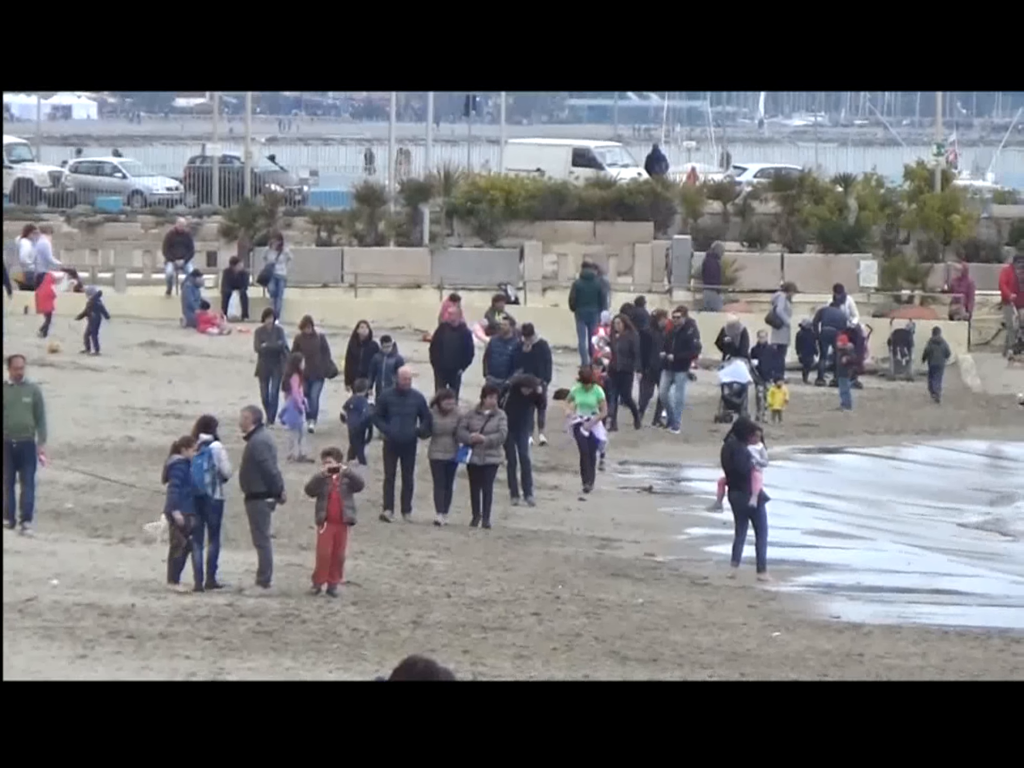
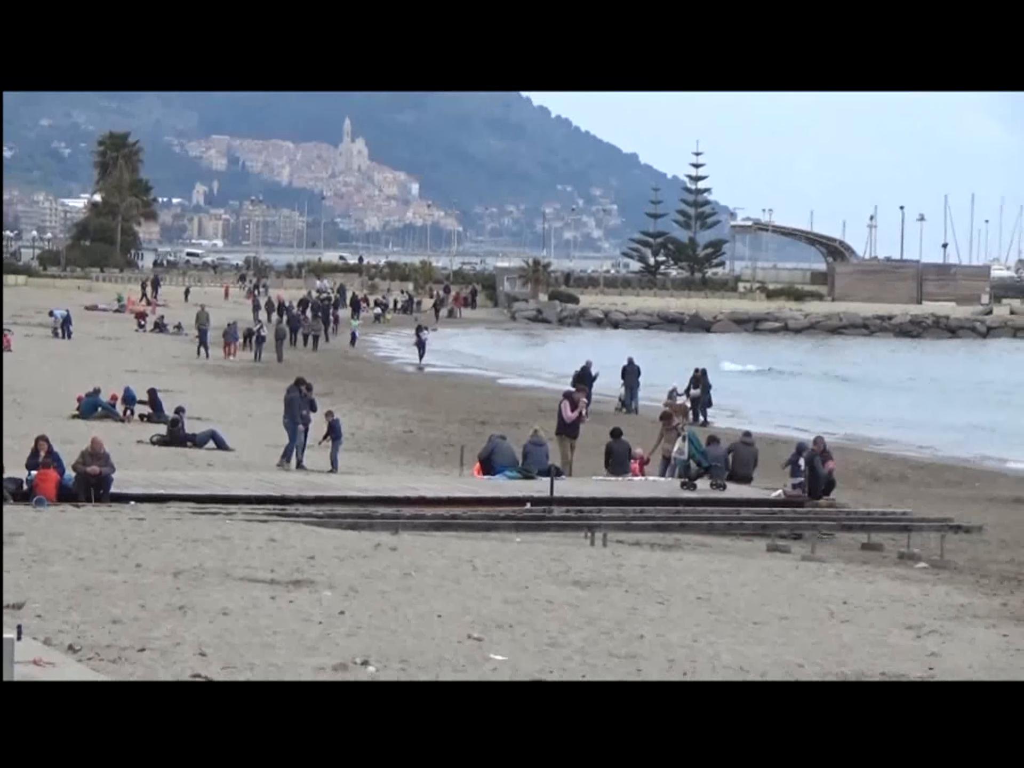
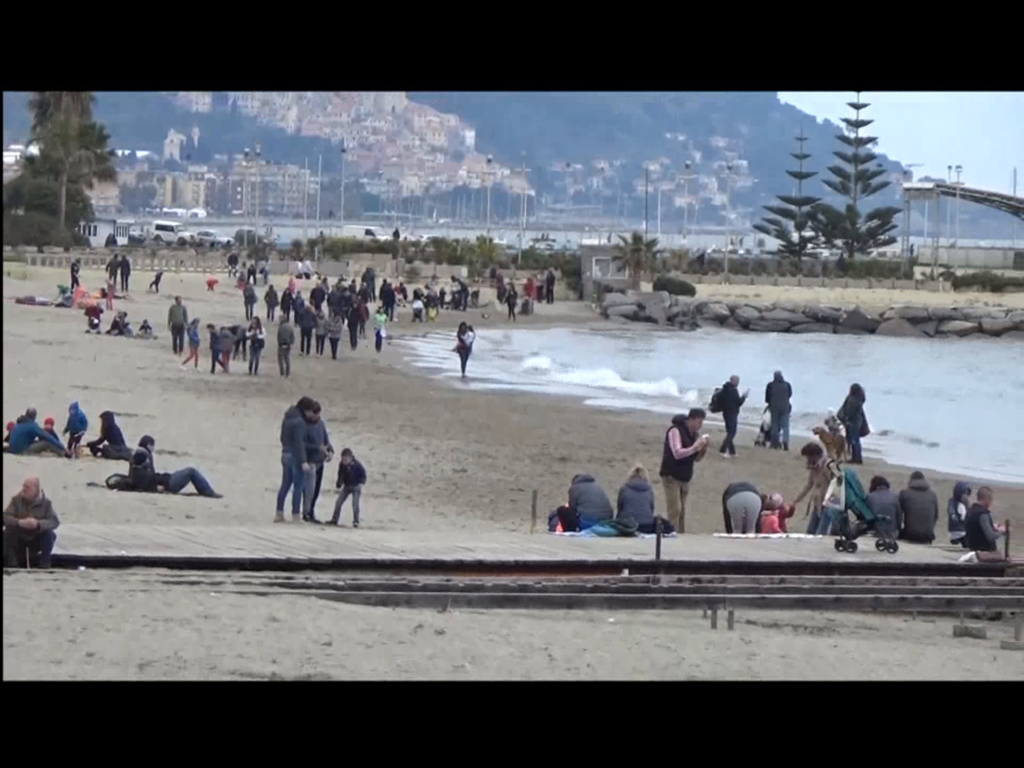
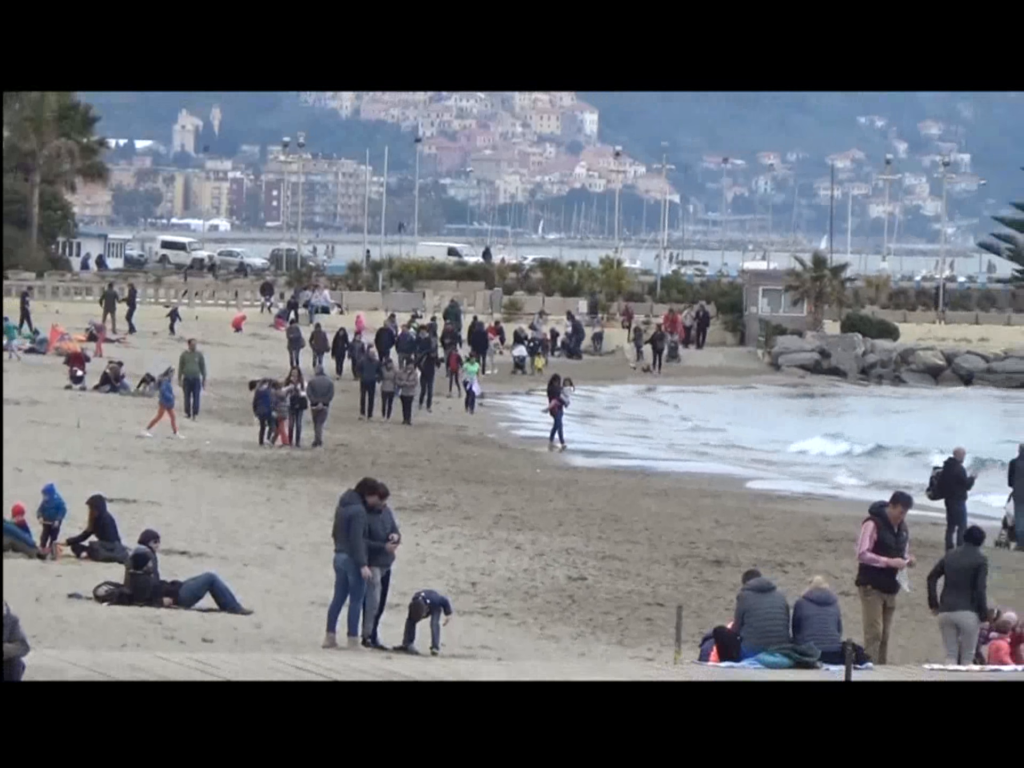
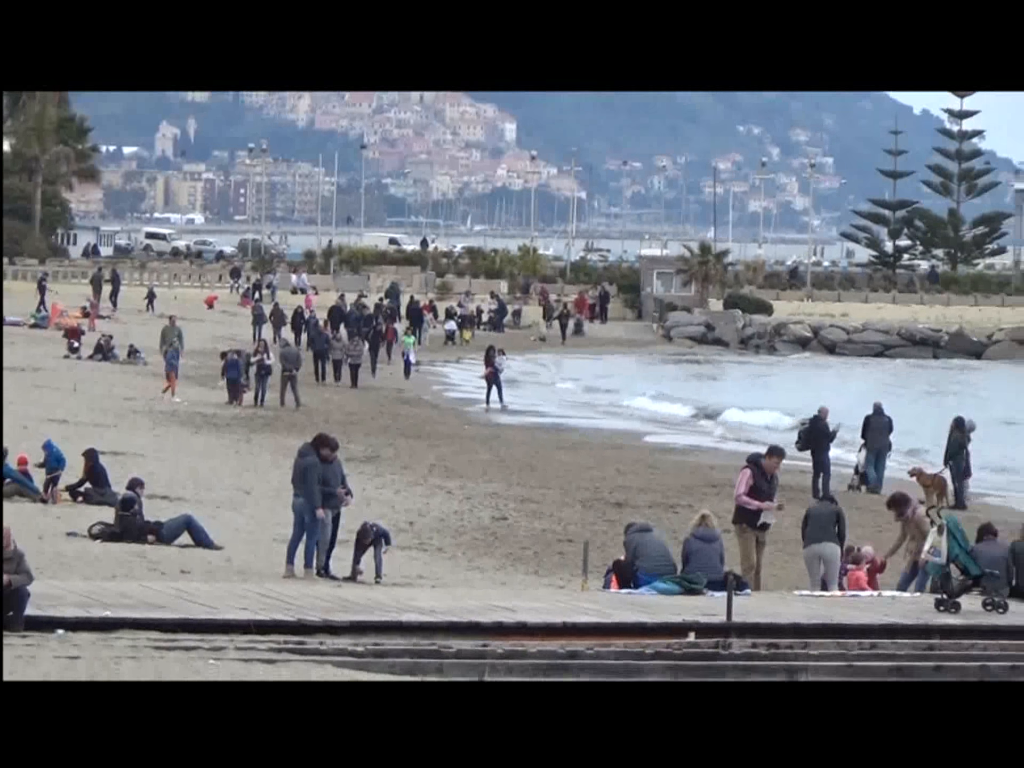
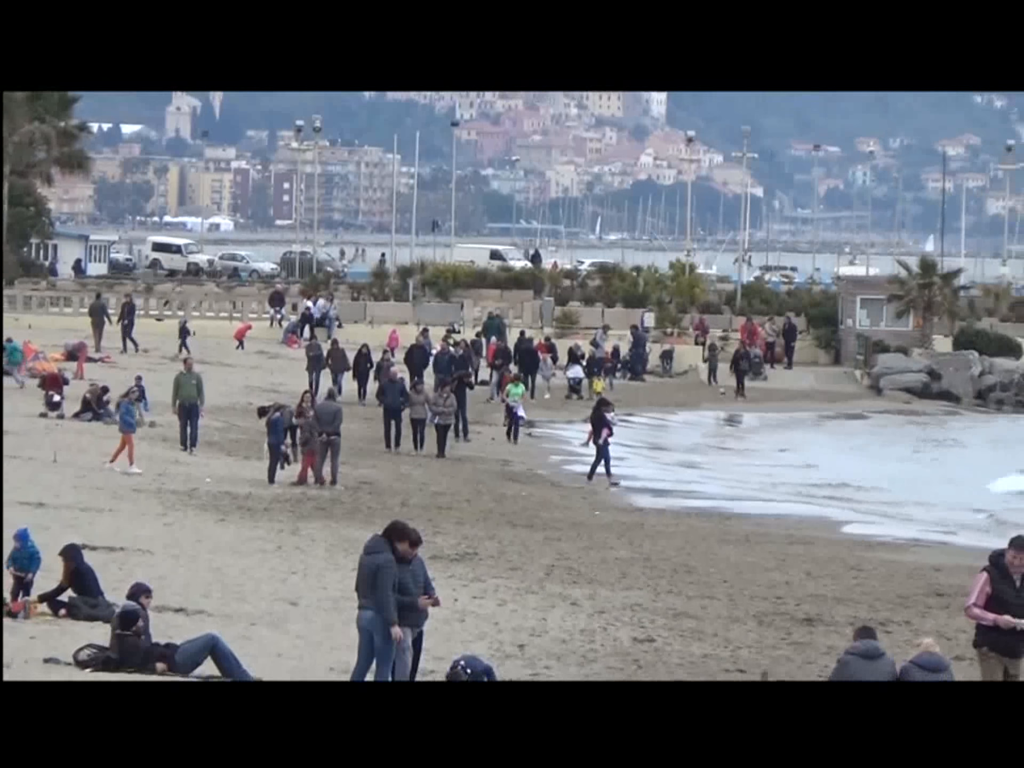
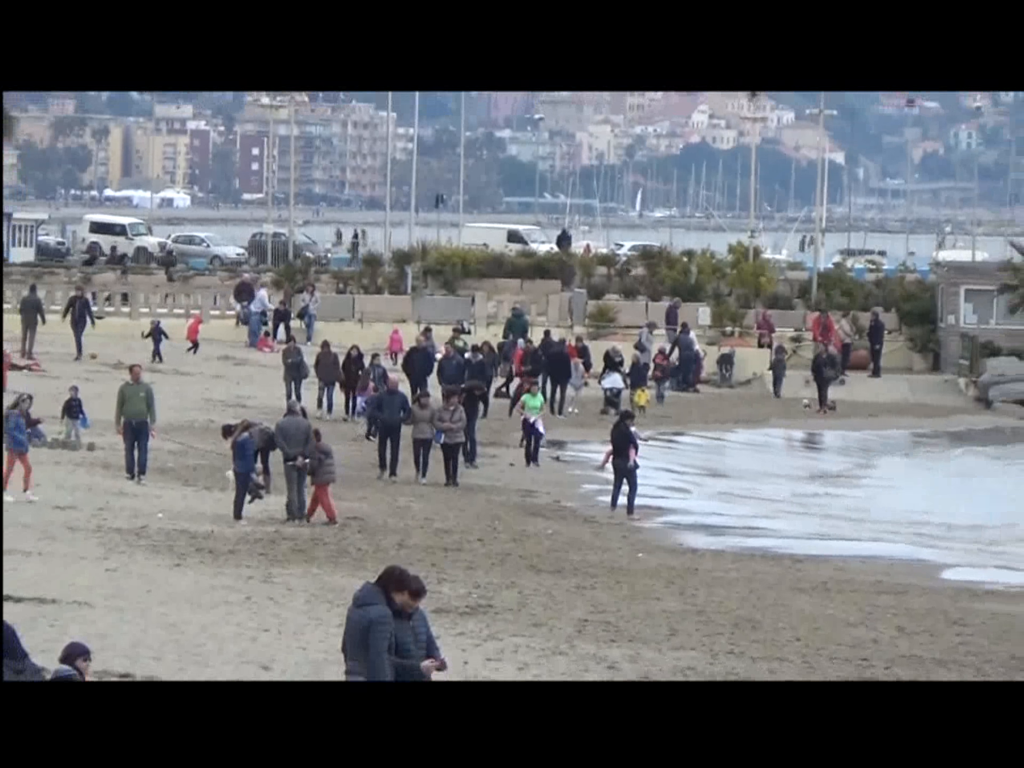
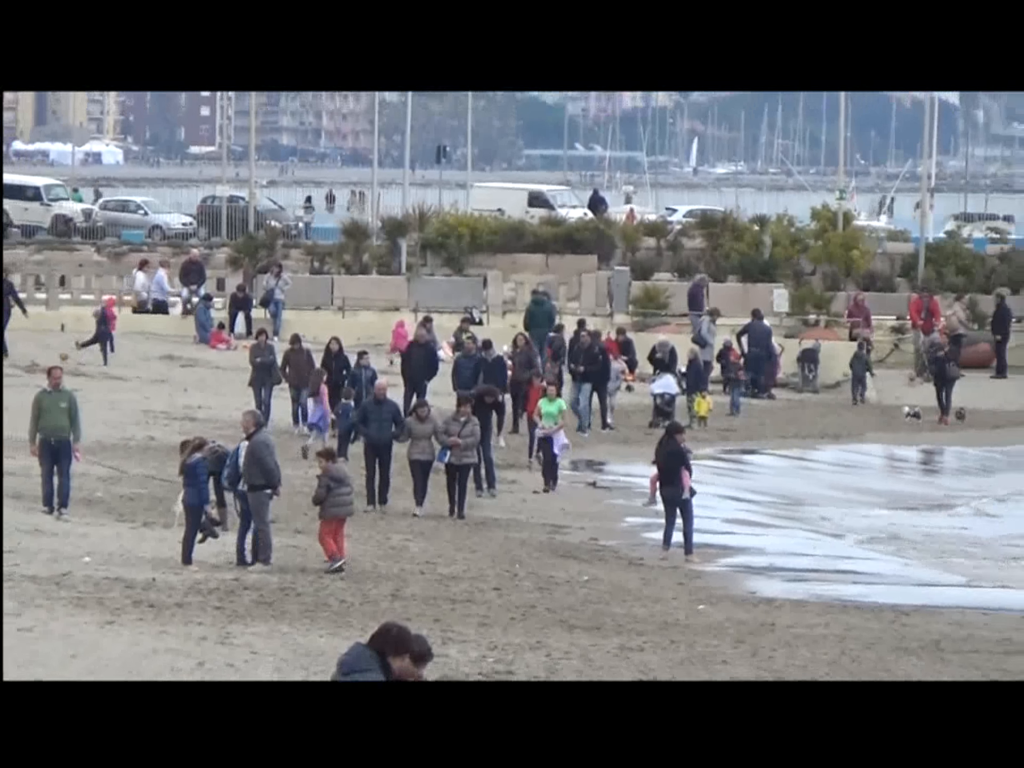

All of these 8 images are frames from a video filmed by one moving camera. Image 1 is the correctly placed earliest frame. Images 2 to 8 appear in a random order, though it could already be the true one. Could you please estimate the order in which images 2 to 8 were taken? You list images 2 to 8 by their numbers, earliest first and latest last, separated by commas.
8, 7, 6, 4, 5, 3, 2
